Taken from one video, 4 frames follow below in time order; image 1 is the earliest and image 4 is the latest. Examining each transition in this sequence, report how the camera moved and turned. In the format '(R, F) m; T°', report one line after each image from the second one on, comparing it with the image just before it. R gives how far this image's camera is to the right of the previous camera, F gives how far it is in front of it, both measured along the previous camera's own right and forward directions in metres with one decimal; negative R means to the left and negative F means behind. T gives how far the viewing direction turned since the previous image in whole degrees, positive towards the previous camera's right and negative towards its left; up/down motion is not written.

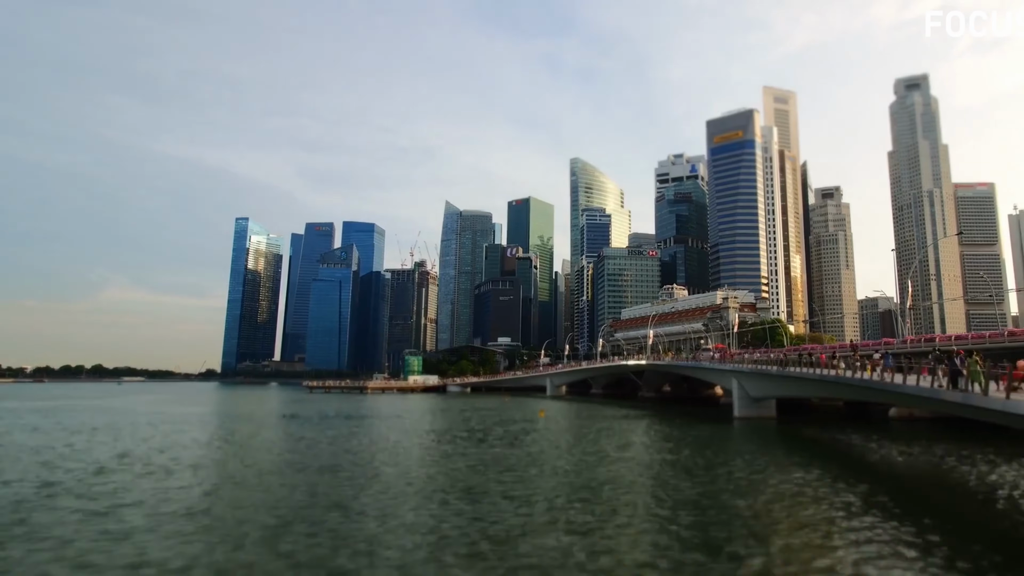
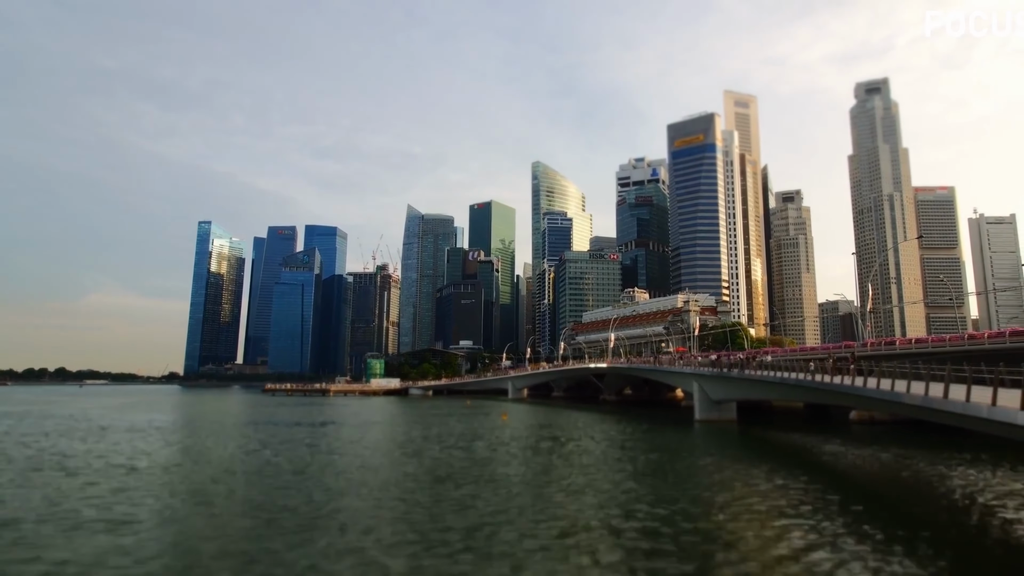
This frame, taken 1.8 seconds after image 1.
(-0.2, +0.9) m; +3°
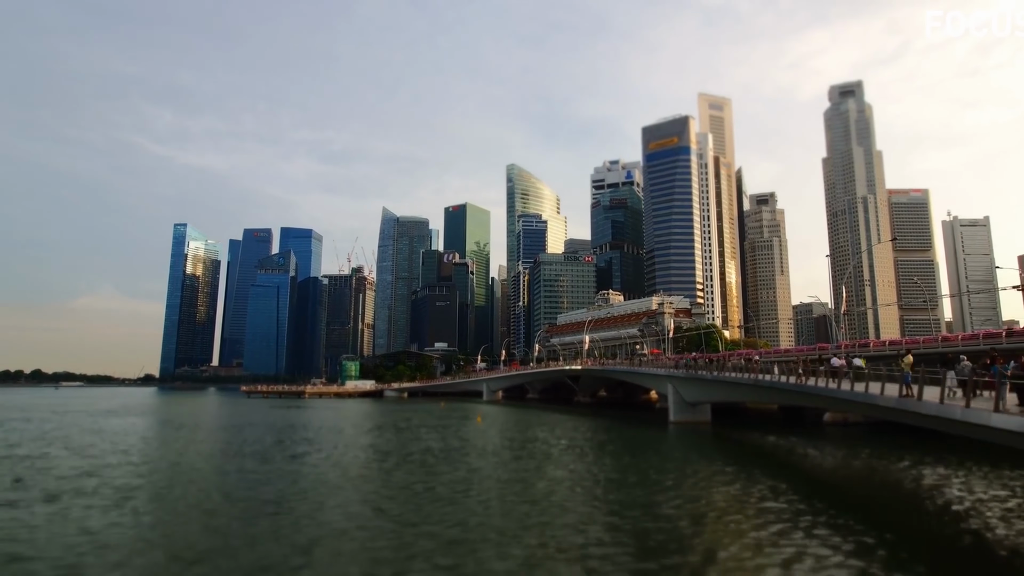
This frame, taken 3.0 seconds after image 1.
(0.0, +0.8) m; +2°
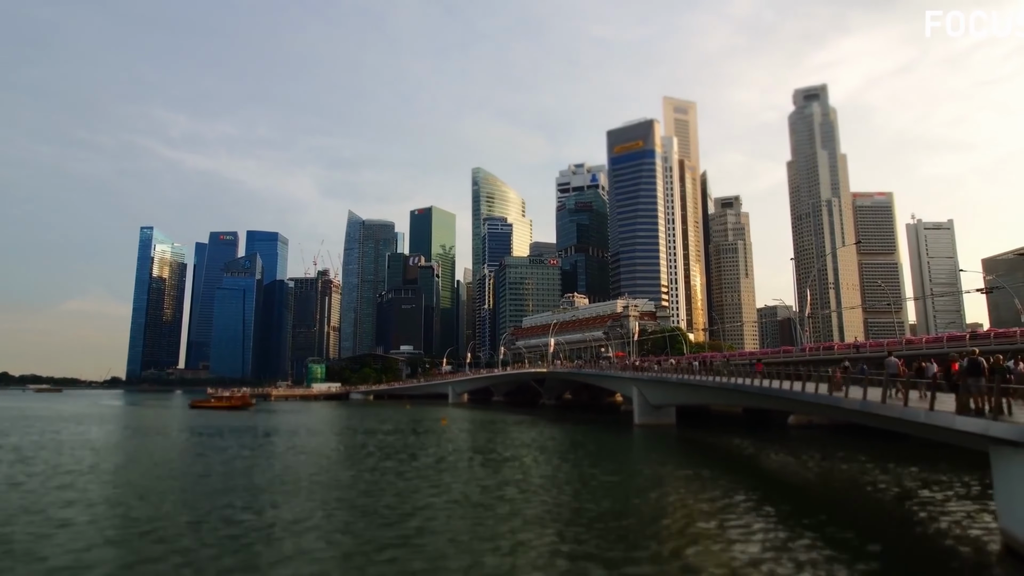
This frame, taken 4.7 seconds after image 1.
(0.0, +1.0) m; +3°
